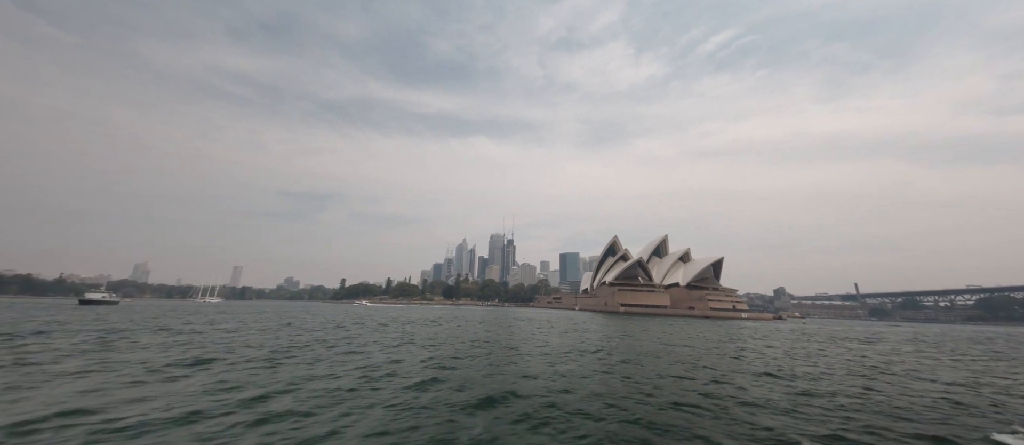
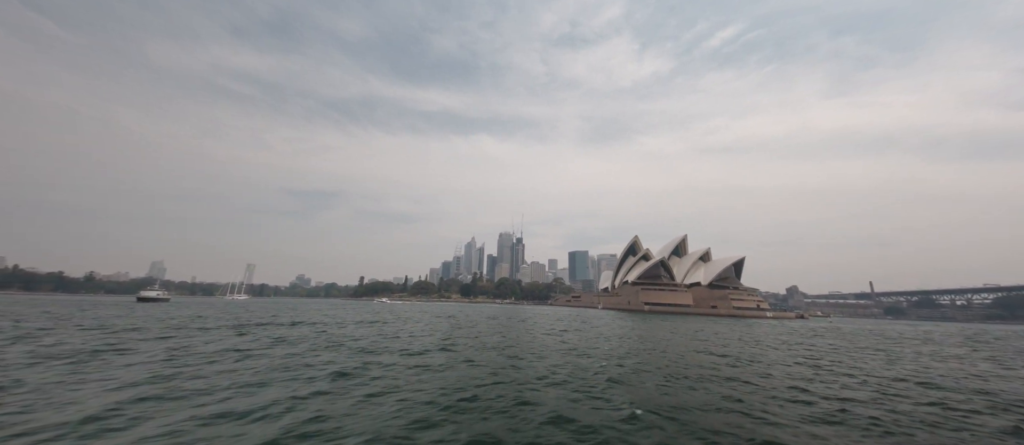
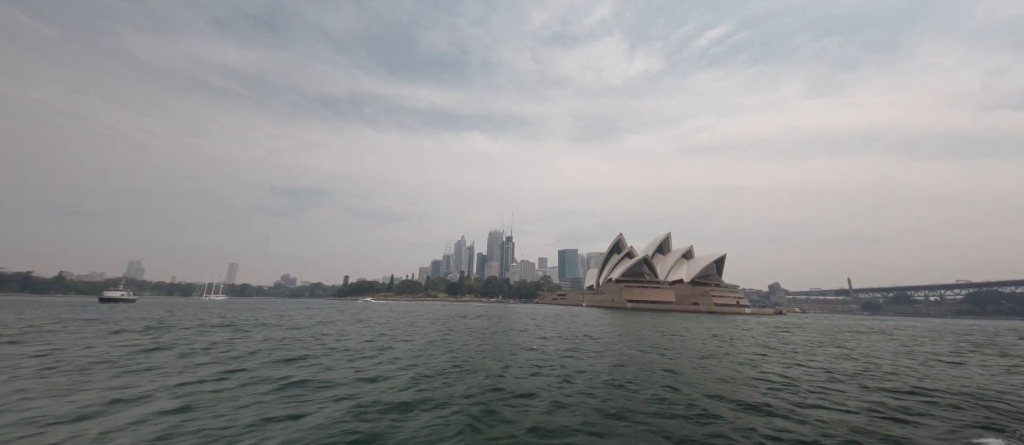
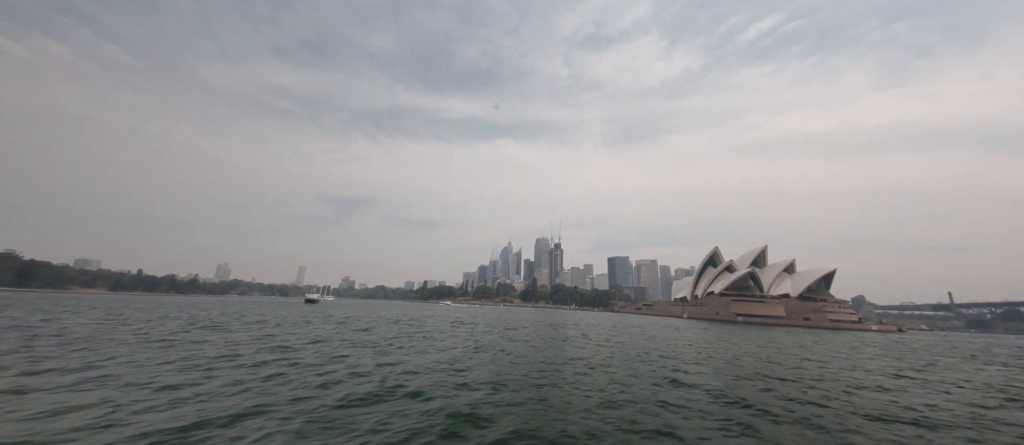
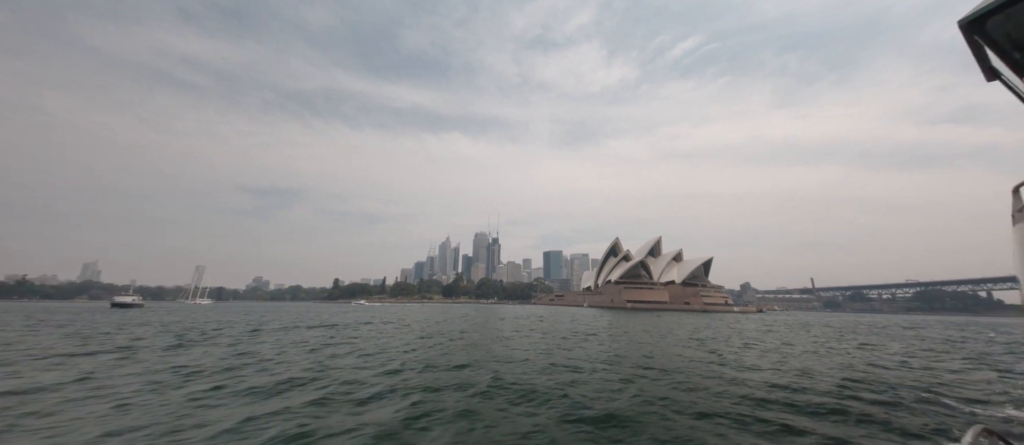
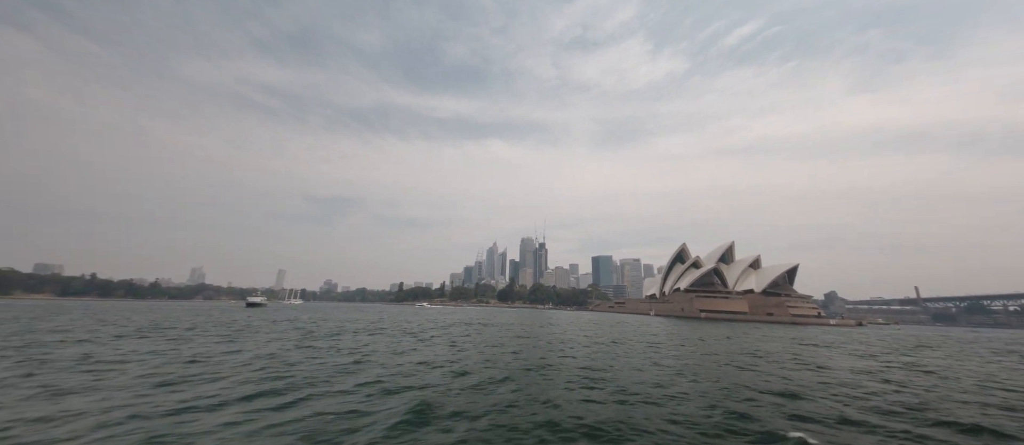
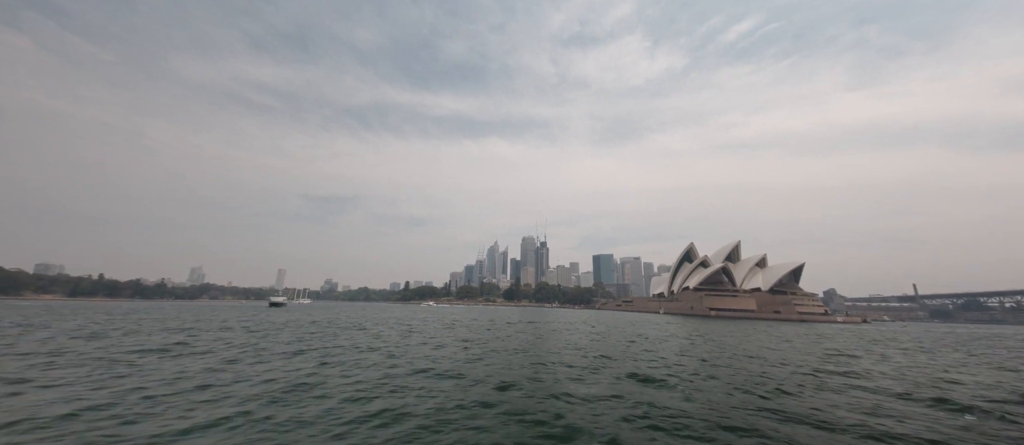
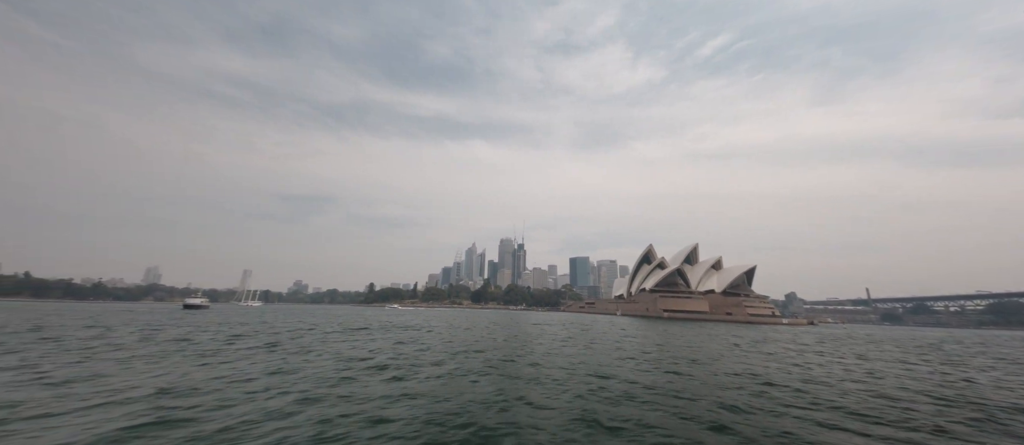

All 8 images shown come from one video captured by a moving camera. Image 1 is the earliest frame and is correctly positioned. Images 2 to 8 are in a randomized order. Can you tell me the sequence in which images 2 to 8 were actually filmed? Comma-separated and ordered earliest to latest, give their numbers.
3, 2, 5, 8, 6, 7, 4
